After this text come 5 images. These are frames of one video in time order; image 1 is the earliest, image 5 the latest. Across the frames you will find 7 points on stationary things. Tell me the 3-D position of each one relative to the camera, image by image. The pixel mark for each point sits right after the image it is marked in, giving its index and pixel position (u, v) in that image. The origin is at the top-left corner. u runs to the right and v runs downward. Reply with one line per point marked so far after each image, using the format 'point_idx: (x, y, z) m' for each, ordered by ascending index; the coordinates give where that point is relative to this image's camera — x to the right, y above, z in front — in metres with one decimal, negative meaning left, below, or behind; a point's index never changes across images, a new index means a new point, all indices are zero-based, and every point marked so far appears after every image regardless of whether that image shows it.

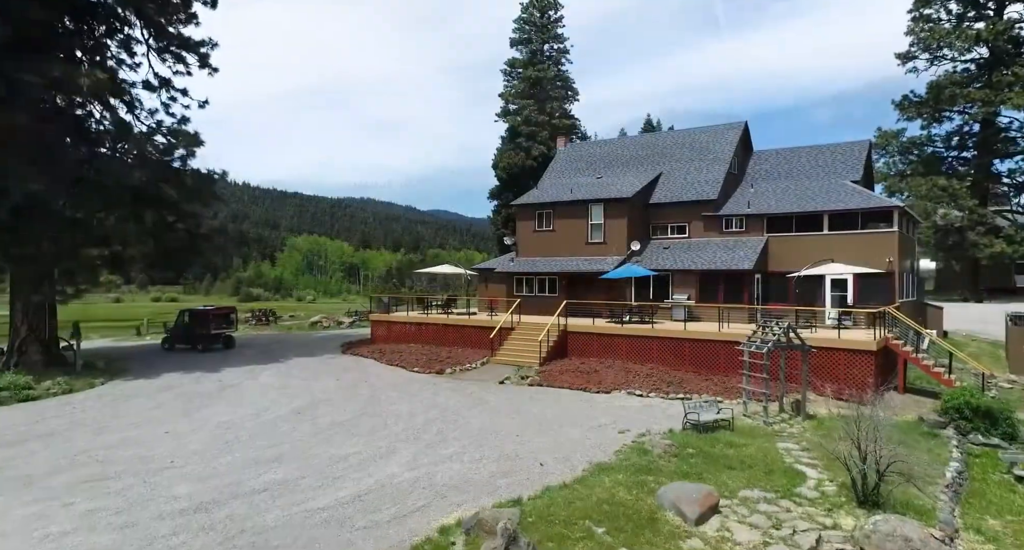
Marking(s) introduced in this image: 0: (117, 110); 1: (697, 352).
0: (-14.4, +6.0, +19.3) m
1: (+6.3, -2.7, +17.8) m
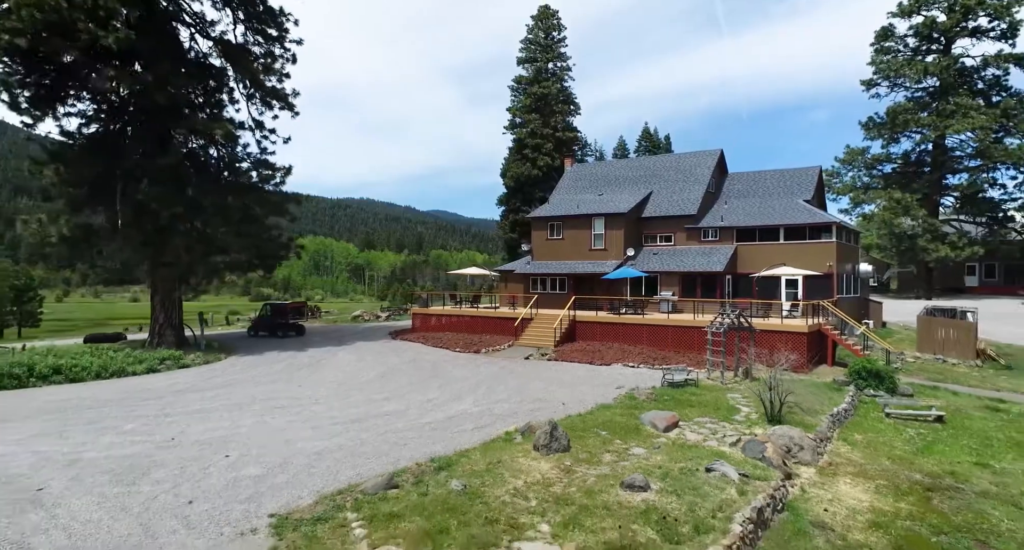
0: (-13.4, +5.9, +24.8) m
1: (+7.3, -2.7, +23.3) m
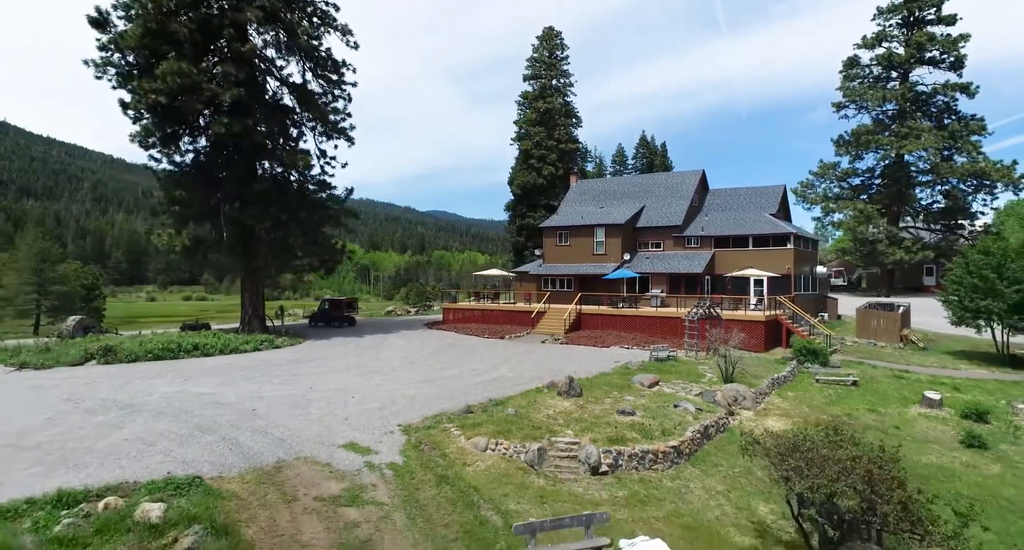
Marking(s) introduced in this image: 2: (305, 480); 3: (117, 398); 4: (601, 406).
0: (-12.3, +5.9, +30.6) m
1: (+8.4, -2.8, +29.1) m
2: (-4.8, -4.7, +12.0) m
3: (-12.1, -3.8, +16.1) m
4: (+3.0, -4.4, +17.4) m
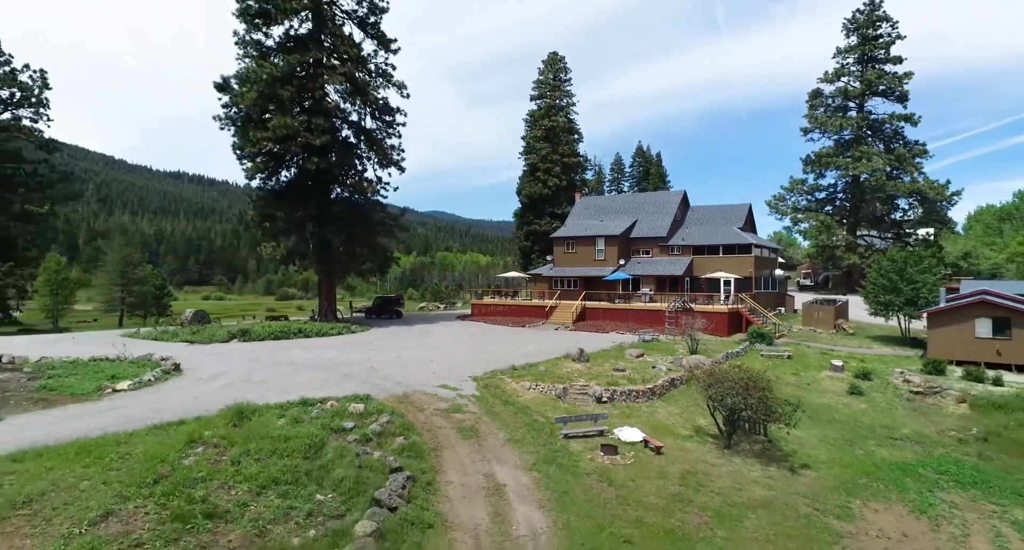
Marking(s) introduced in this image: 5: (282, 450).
0: (-10.9, +5.8, +38.6) m
1: (+9.8, -2.9, +37.1) m
2: (-3.3, -4.8, +20.0) m
3: (-10.7, -3.9, +24.0) m
4: (+4.4, -4.5, +25.4) m
5: (-6.4, -4.8, +14.5) m
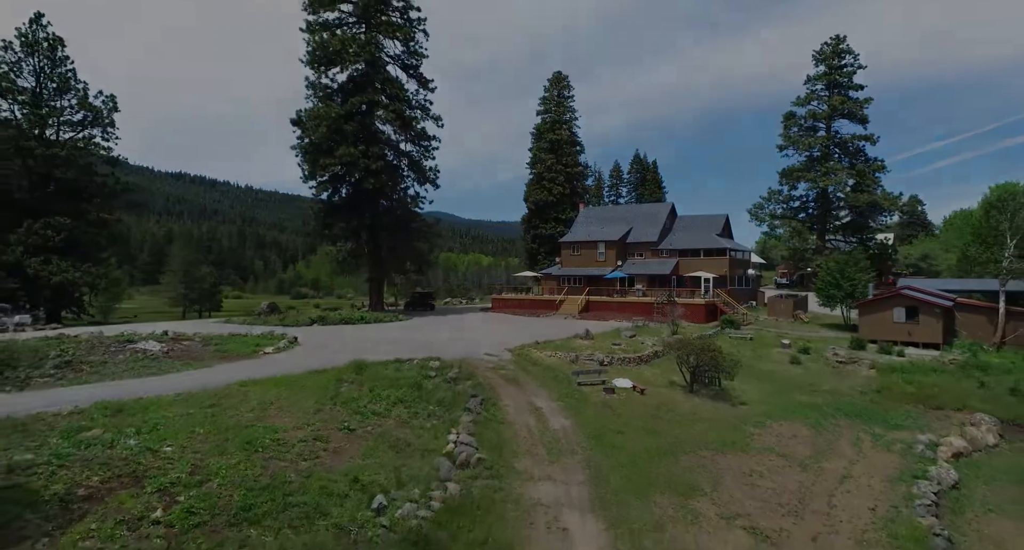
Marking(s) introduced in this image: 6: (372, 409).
0: (-9.5, +5.9, +46.5) m
1: (+11.2, -2.8, +45.1) m
2: (-1.9, -4.7, +28.0) m
3: (-9.2, -3.8, +32.0) m
4: (+5.9, -4.4, +33.4) m
5: (-5.0, -4.7, +22.4) m
6: (-5.3, -5.1, +19.6) m
